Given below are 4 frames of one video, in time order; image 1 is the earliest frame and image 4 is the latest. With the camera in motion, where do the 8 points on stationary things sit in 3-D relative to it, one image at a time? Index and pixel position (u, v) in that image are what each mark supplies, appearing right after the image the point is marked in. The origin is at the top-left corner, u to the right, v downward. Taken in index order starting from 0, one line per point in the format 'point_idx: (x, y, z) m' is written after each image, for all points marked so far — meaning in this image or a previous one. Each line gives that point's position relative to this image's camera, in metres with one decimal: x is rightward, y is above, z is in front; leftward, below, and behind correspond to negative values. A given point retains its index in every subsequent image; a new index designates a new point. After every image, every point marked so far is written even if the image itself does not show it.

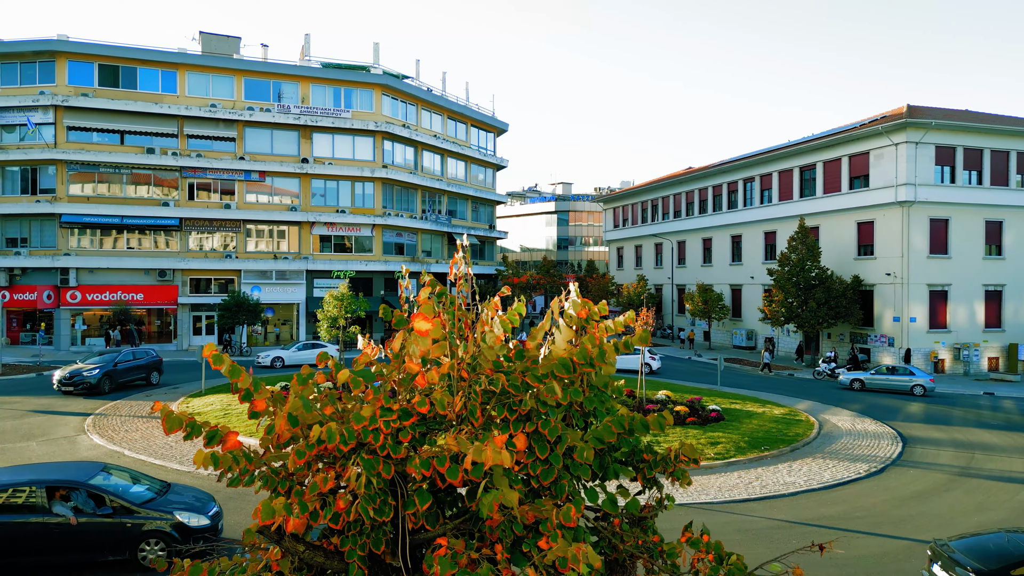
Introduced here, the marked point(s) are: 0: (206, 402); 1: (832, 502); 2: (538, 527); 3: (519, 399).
0: (-8.8, -3.4, +17.7) m
1: (+5.8, -3.9, +10.9) m
2: (+0.1, -1.0, +2.4) m
3: (0.0, -0.5, +2.5) m
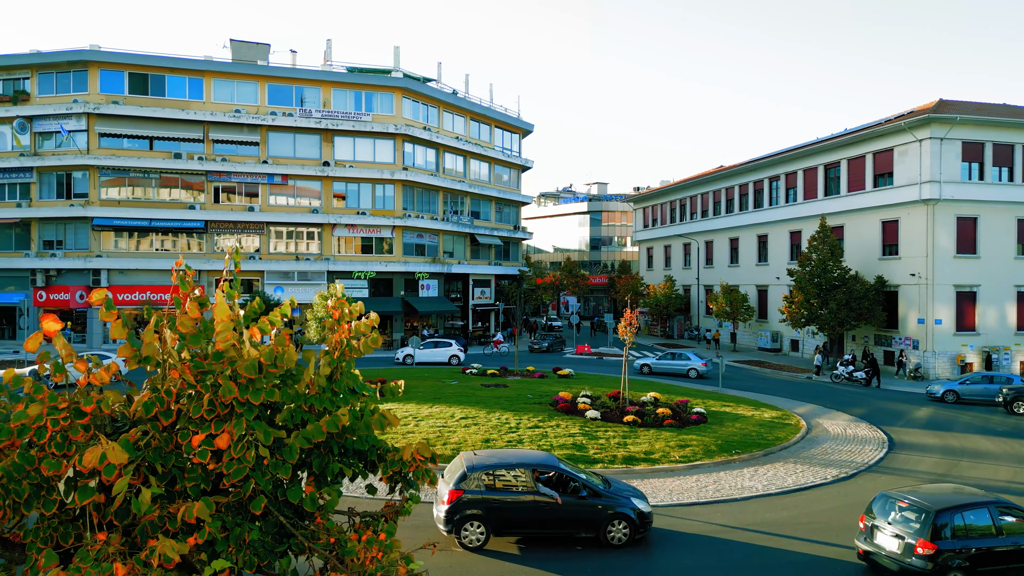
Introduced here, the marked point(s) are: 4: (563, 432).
0: (-9.5, -3.4, +18.1) m
1: (+4.8, -3.9, +10.6) m
2: (-1.3, -1.0, +2.4) m
3: (-1.3, -0.5, +2.6) m
4: (+1.3, -3.6, +14.8) m
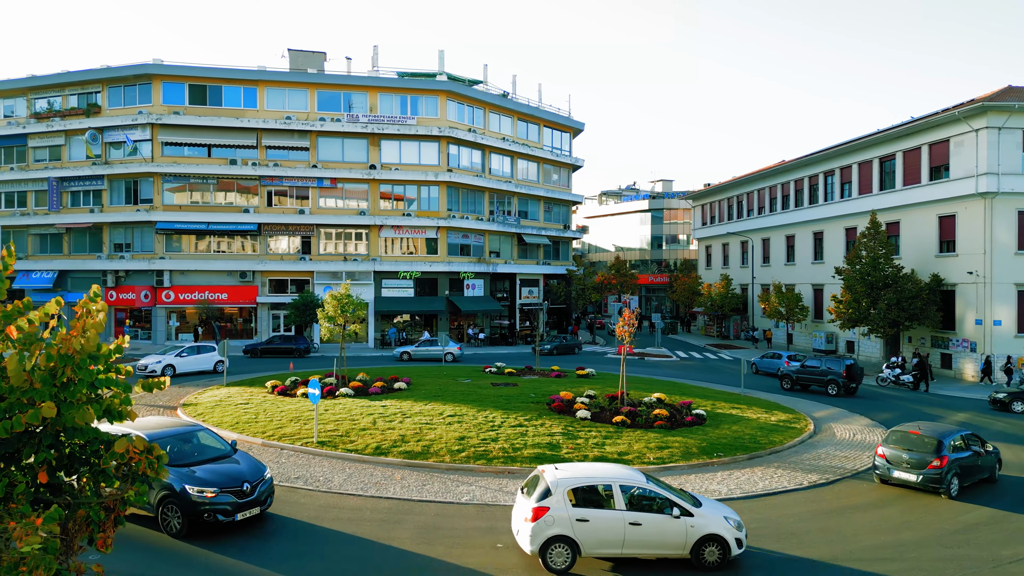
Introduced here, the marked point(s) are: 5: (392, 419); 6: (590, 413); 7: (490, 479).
0: (-9.6, -3.4, +19.1) m
1: (+3.9, -3.9, +10.4) m
2: (-2.8, -1.0, +2.8) m
3: (-2.9, -0.5, +2.9) m
4: (+0.8, -3.6, +14.9) m
5: (-3.1, -3.4, +15.3) m
6: (+2.3, -3.6, +17.1) m
7: (-0.4, -3.7, +11.5) m
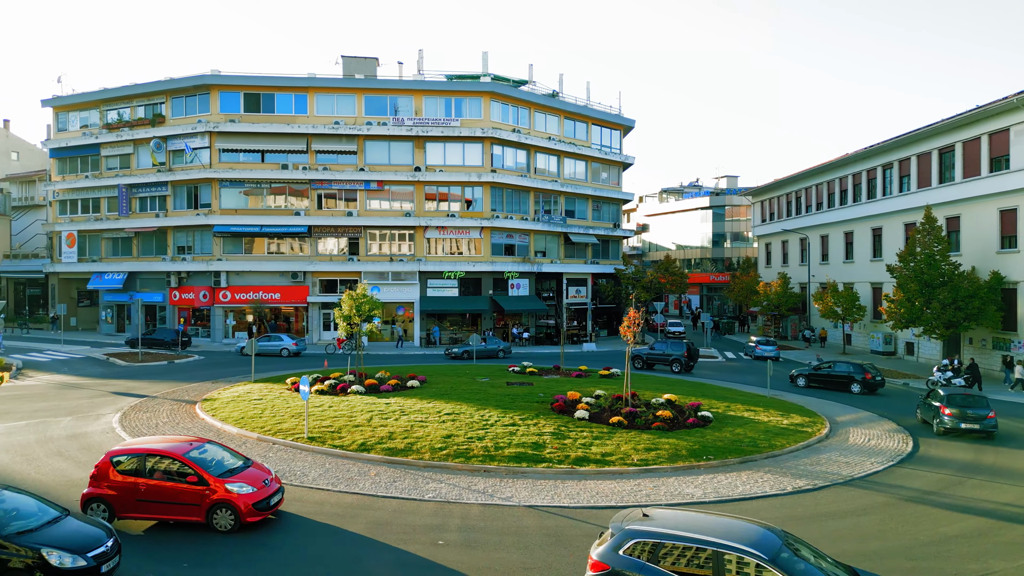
0: (-9.4, -3.4, +20.1) m
1: (+3.3, -3.9, +10.2) m
2: (-4.1, -1.0, +3.2) m
3: (-4.2, -0.5, +3.4) m
4: (+0.6, -3.6, +15.0) m
5: (-3.3, -3.4, +15.7) m
6: (+2.2, -3.6, +17.1) m
7: (-1.0, -3.7, +11.8) m
